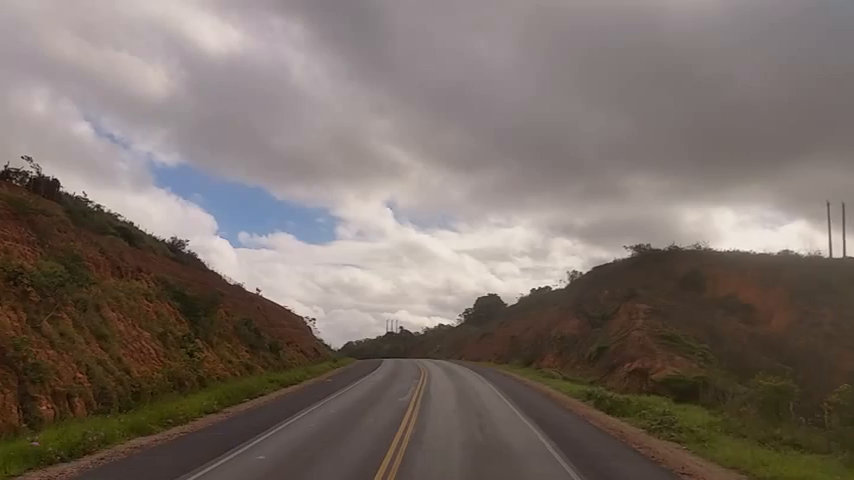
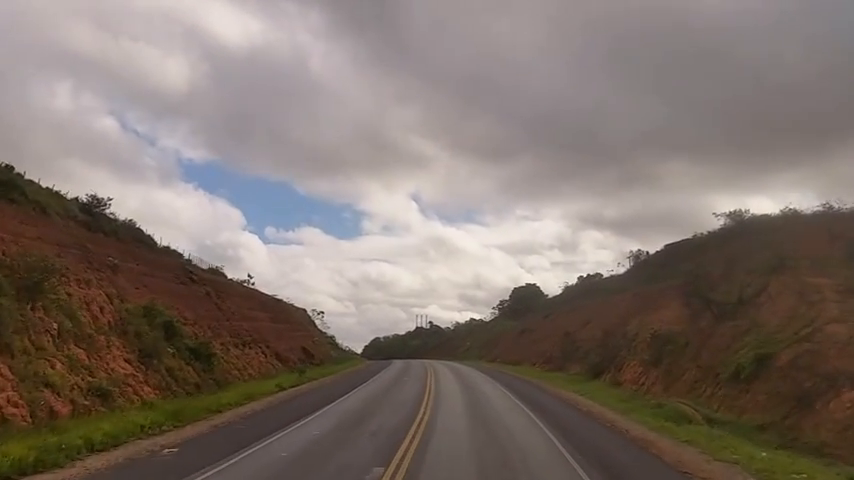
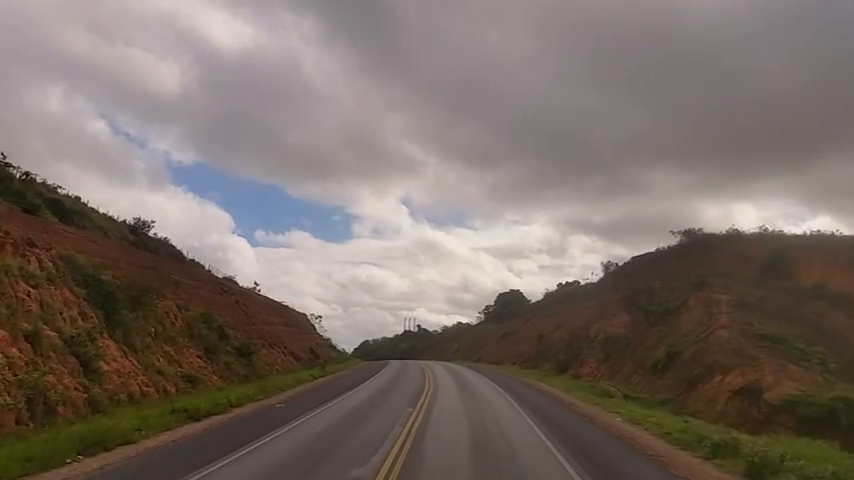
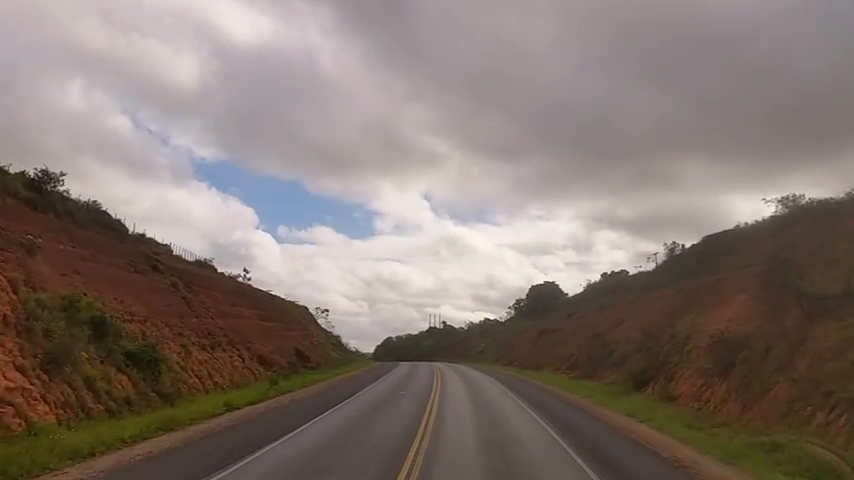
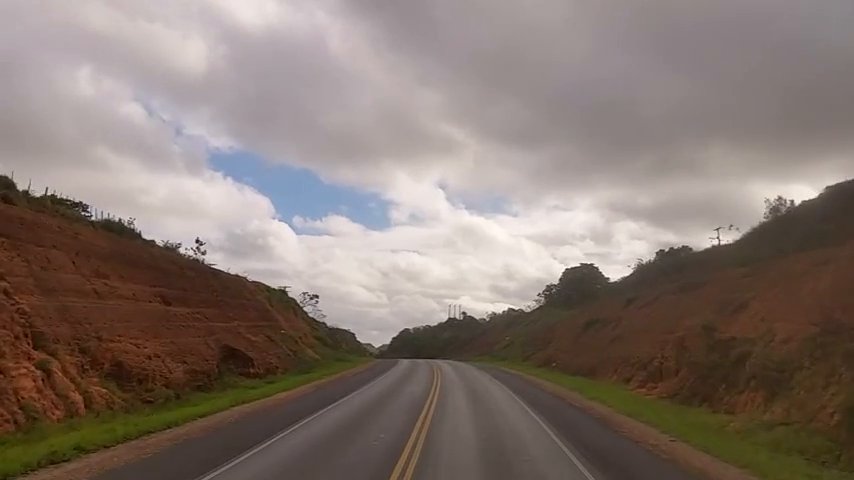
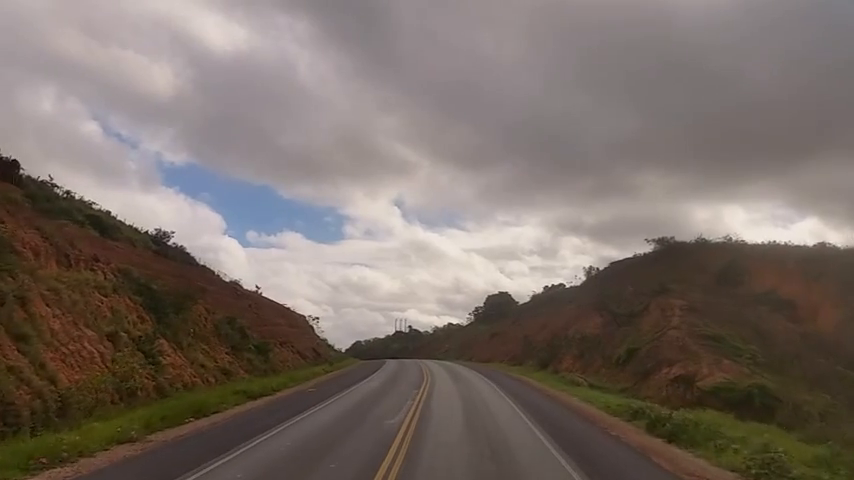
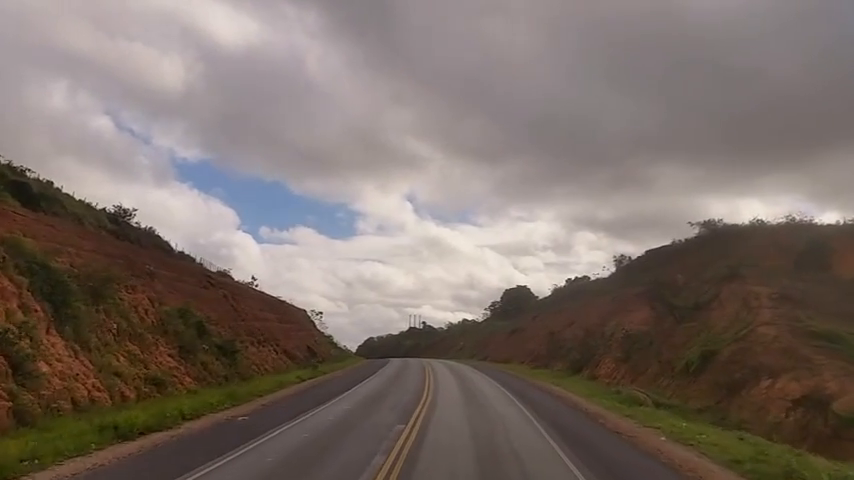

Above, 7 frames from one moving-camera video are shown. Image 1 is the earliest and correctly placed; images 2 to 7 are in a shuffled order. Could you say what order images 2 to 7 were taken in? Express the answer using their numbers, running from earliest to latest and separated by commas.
6, 3, 7, 2, 4, 5
